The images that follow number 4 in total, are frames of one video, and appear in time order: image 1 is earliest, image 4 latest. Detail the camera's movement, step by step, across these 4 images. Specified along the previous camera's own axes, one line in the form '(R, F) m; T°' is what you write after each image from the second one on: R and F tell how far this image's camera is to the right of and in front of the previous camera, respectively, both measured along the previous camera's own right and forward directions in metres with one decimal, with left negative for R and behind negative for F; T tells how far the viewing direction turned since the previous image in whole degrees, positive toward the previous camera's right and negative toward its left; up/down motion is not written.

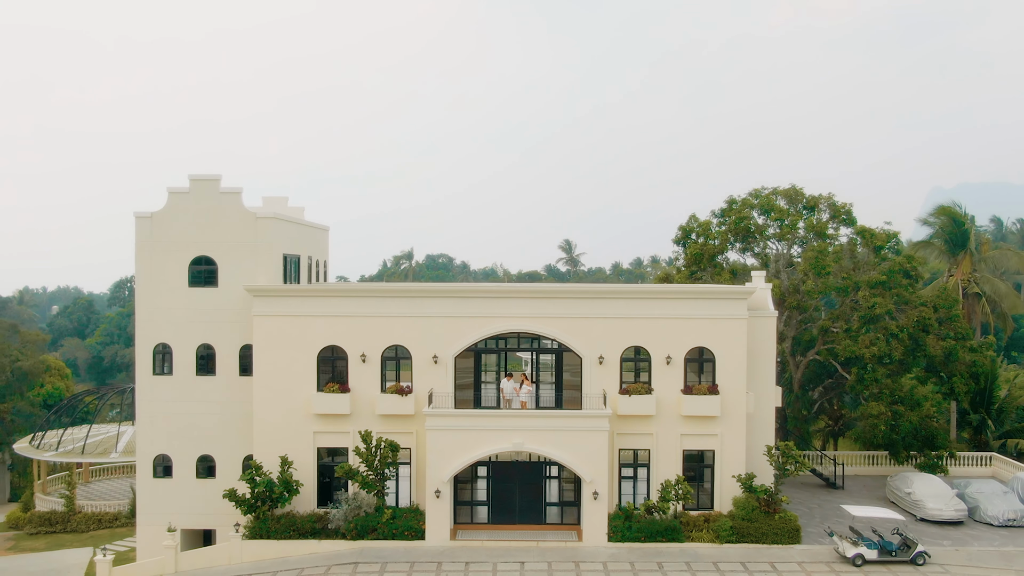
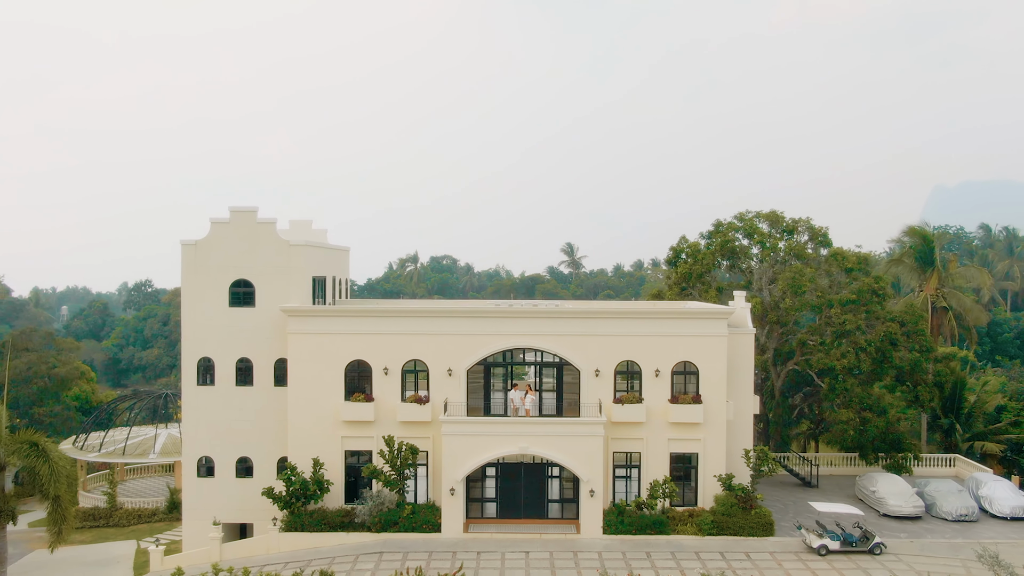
(-0.1, -2.5) m; 0°
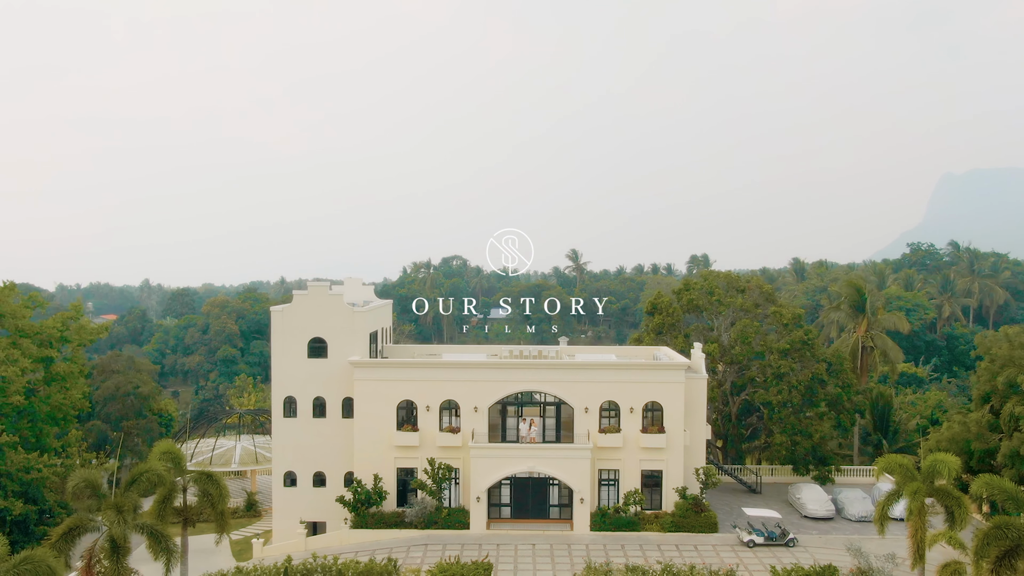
(-0.1, -7.3) m; -1°
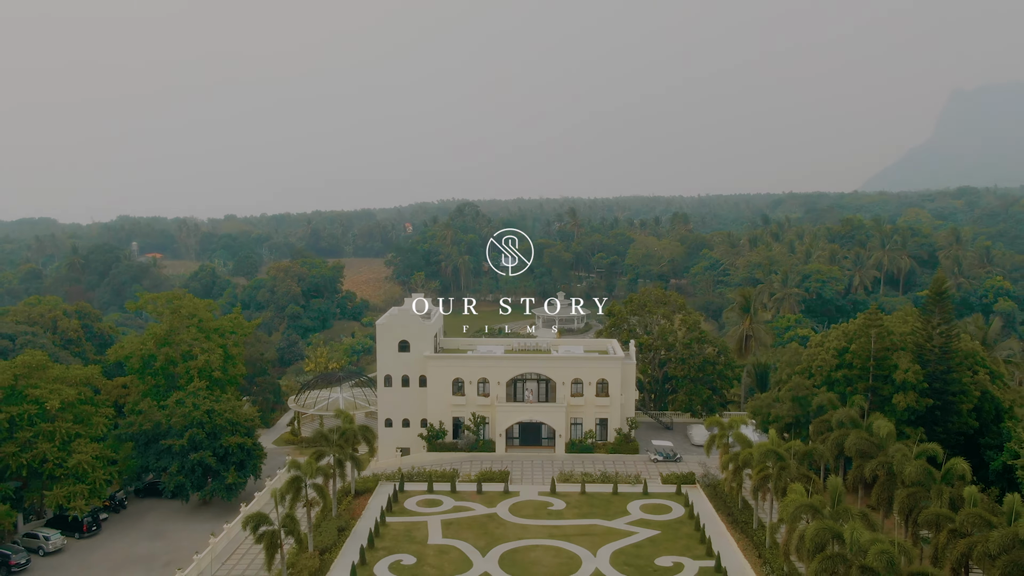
(-0.1, -19.8) m; -1°
